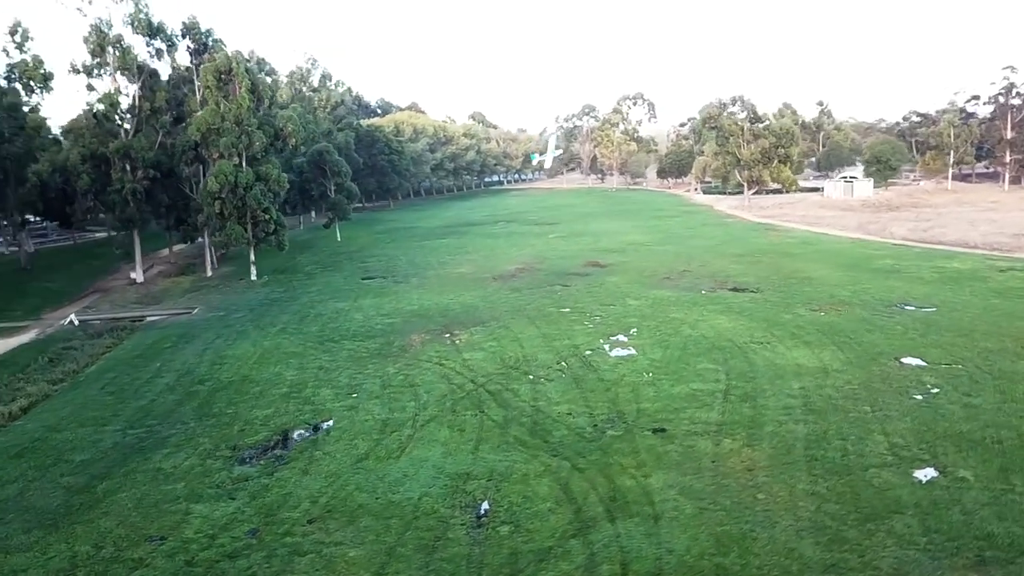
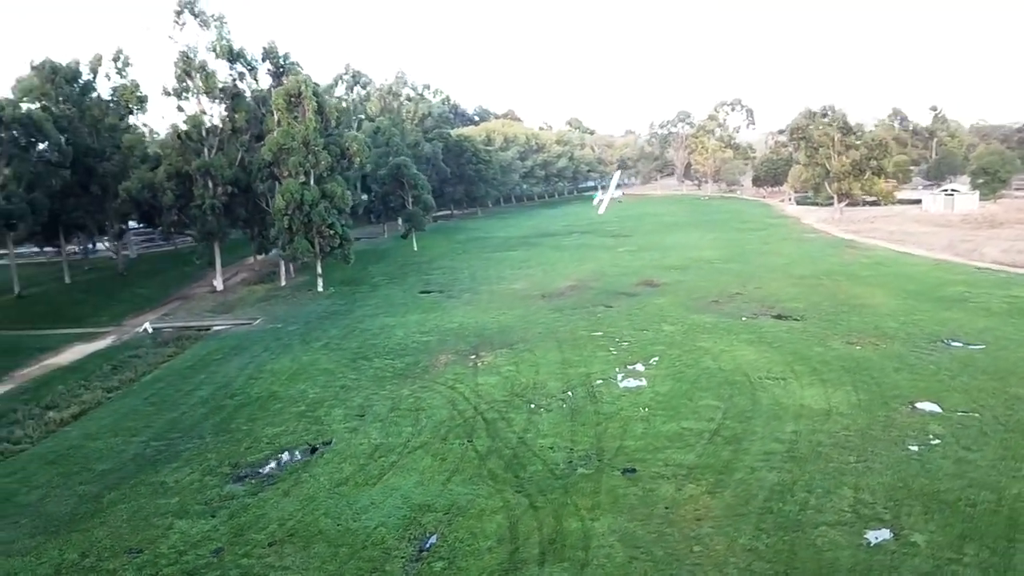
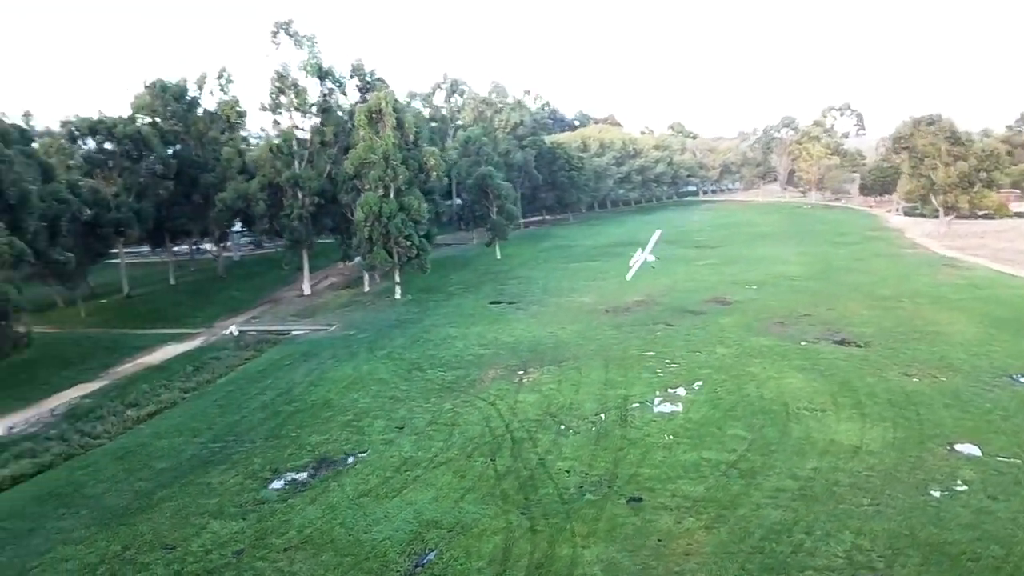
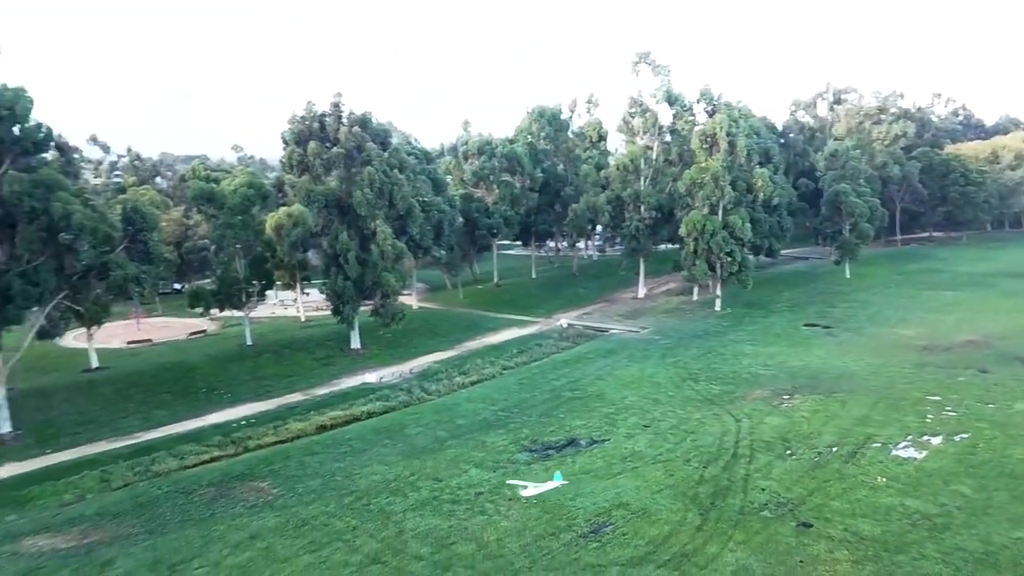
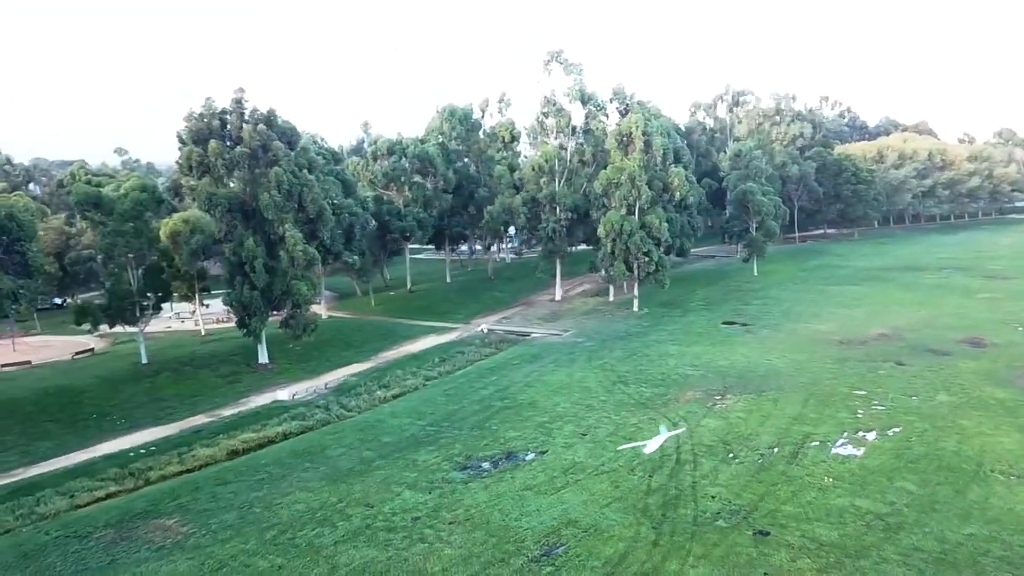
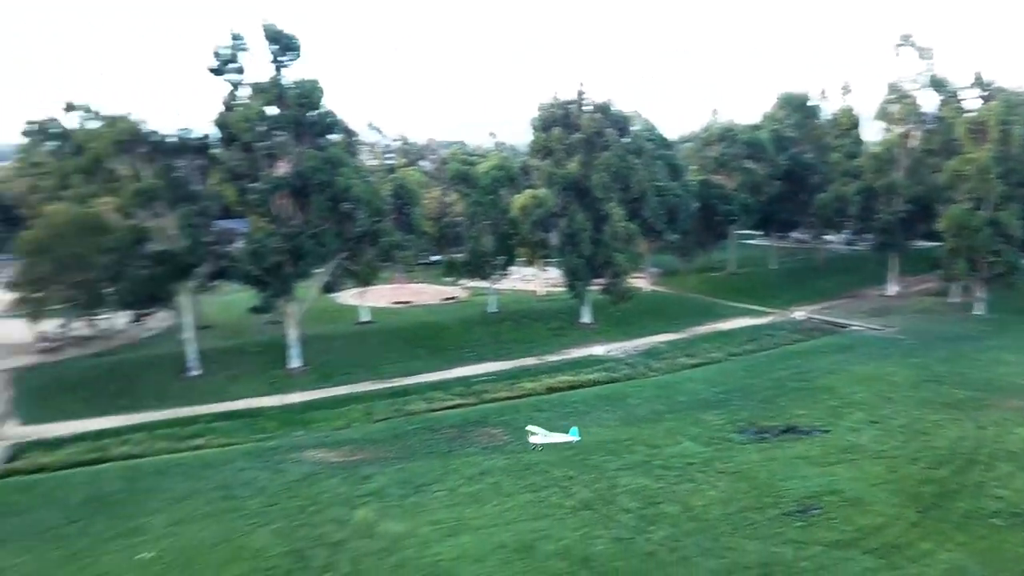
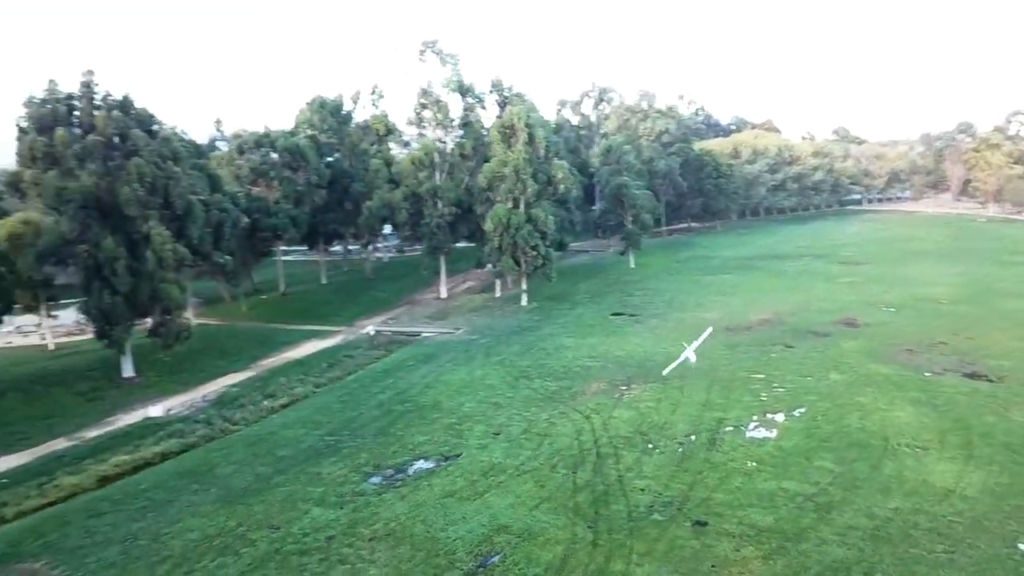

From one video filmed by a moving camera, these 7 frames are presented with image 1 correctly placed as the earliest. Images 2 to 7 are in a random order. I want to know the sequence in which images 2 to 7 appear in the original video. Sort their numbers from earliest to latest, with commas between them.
2, 3, 7, 5, 4, 6
